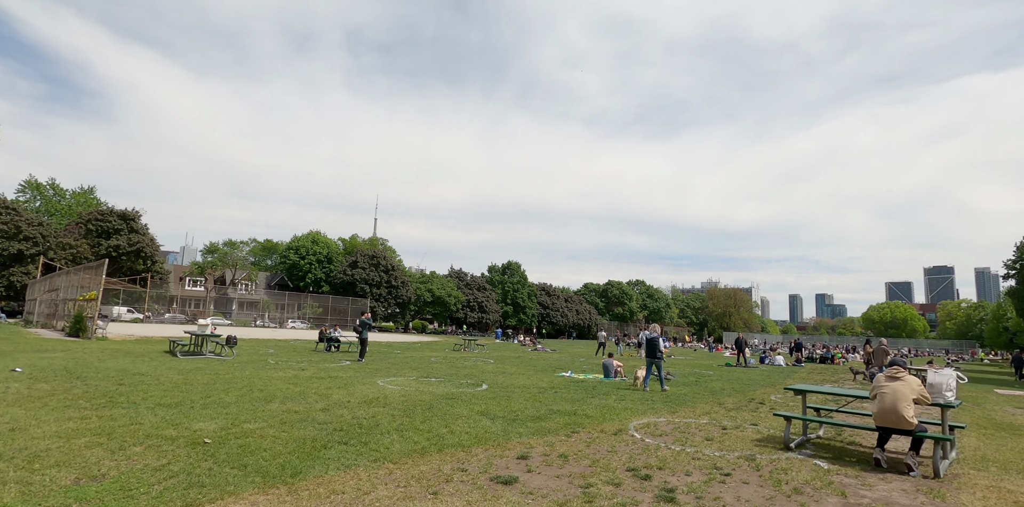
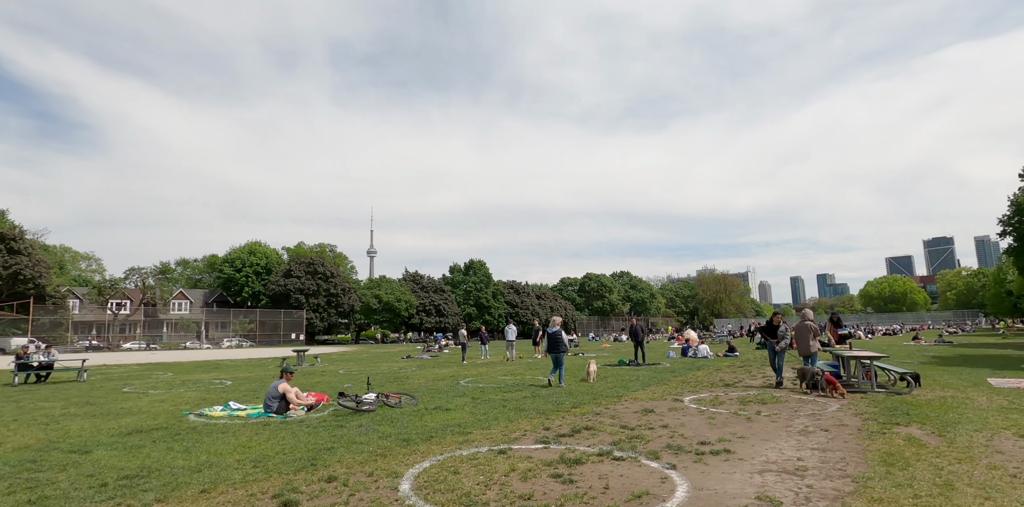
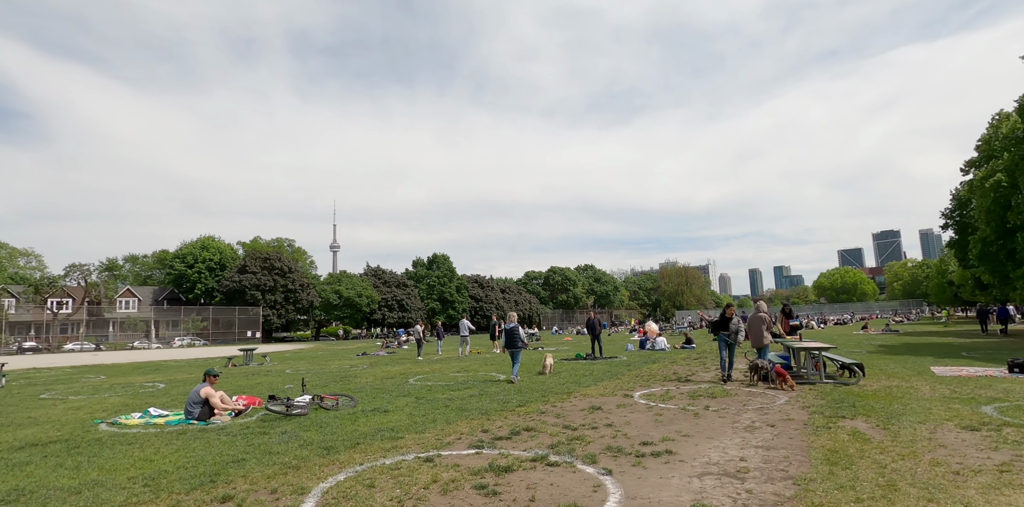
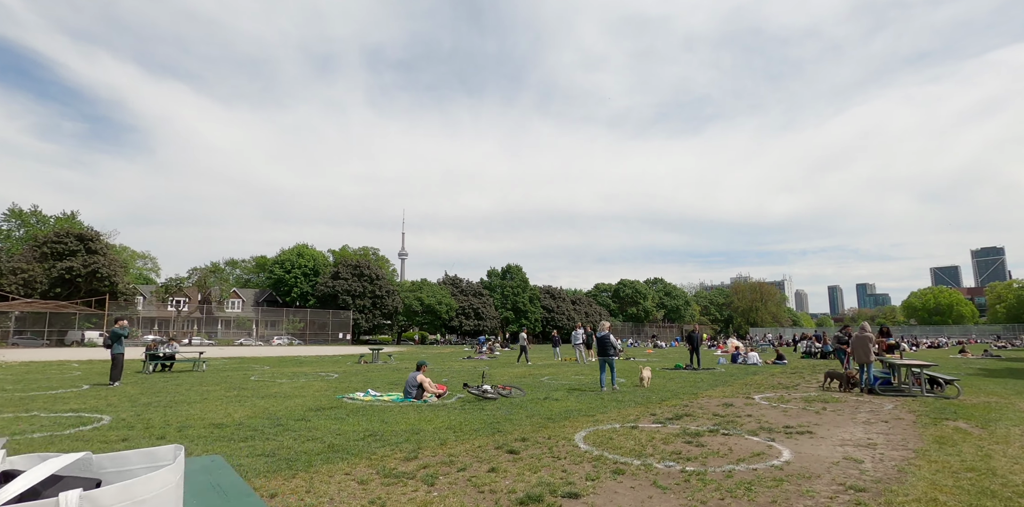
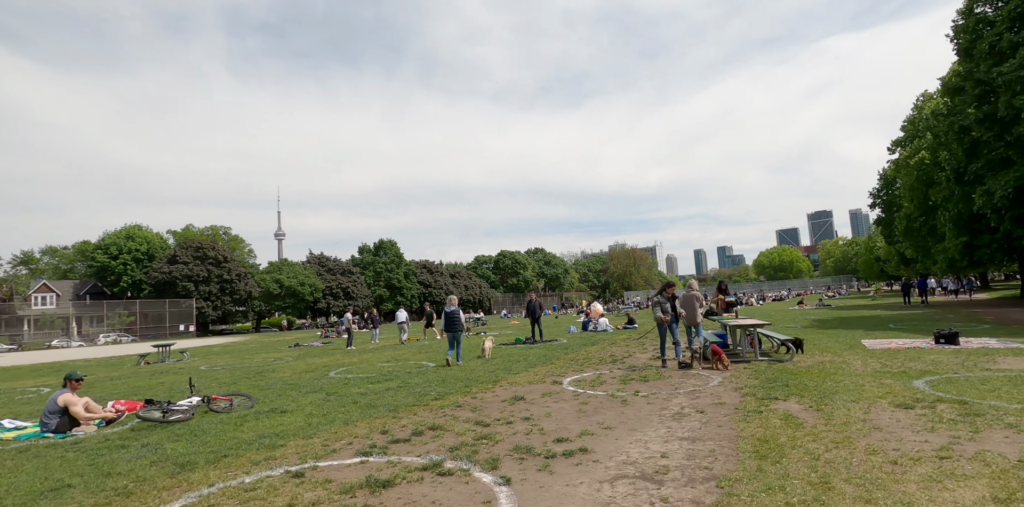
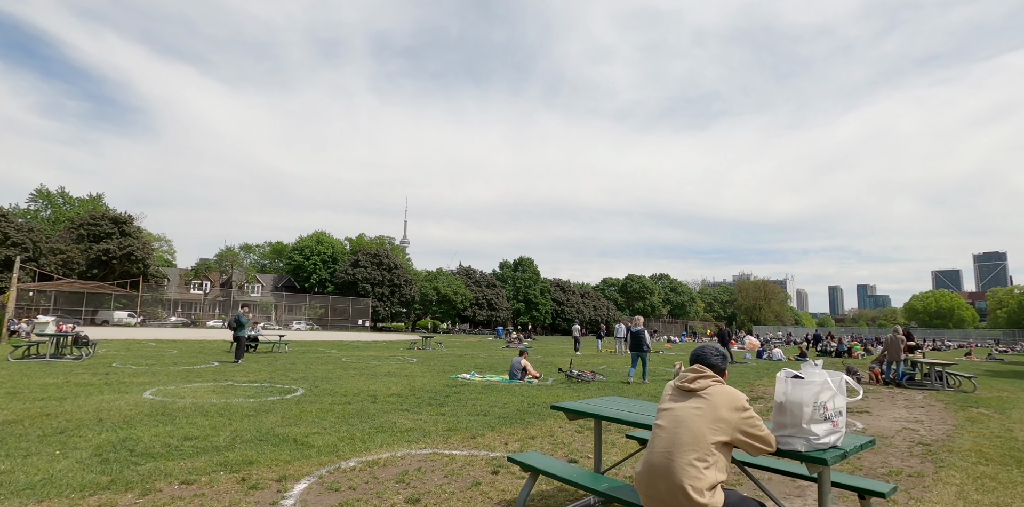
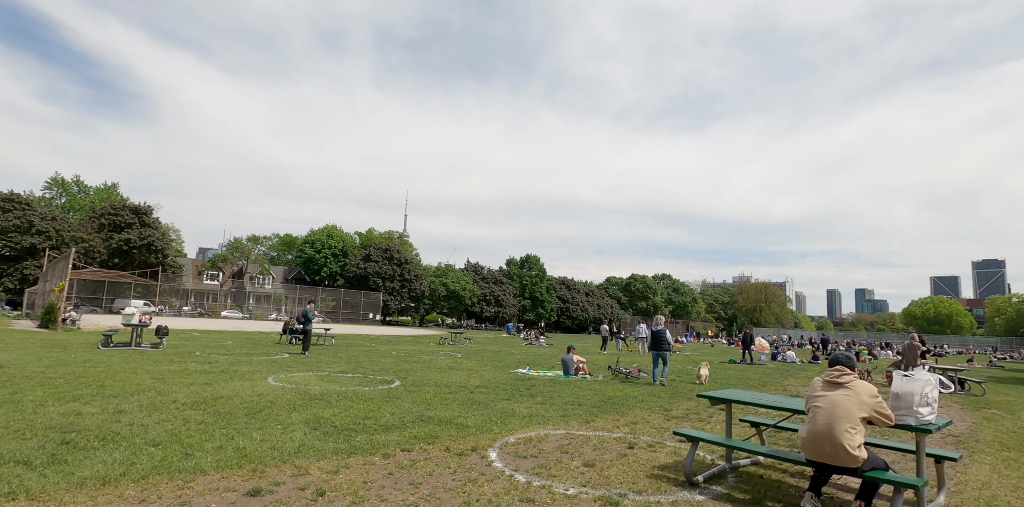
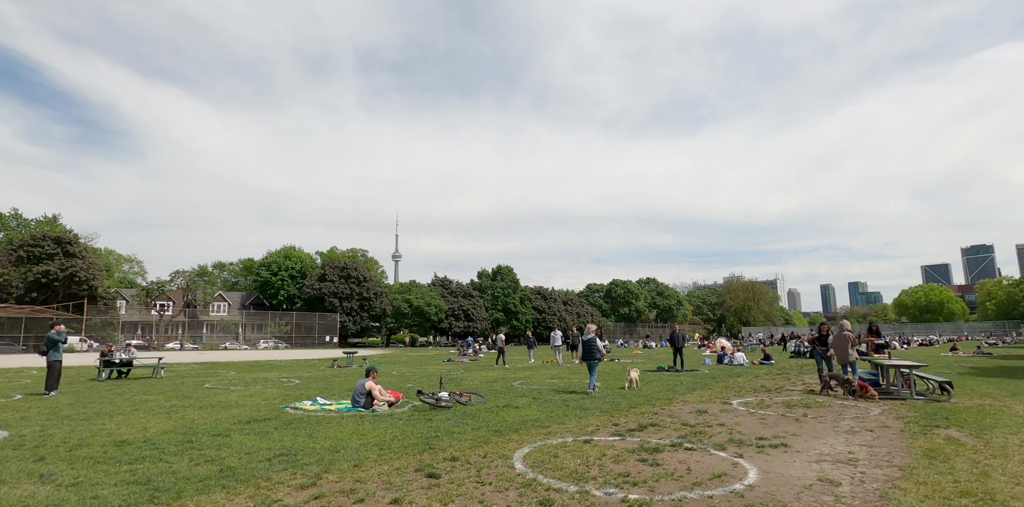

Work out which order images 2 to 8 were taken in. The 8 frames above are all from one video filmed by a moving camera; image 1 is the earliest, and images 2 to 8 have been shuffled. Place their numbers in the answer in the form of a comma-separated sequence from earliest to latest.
7, 6, 4, 8, 2, 3, 5
